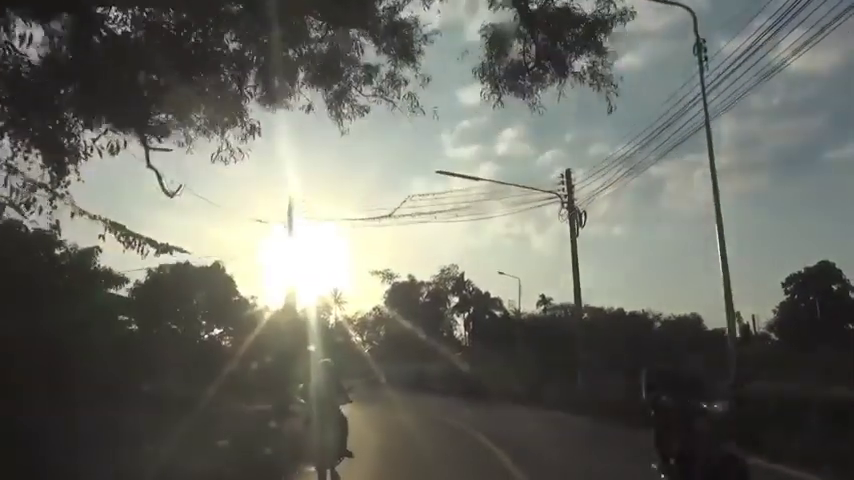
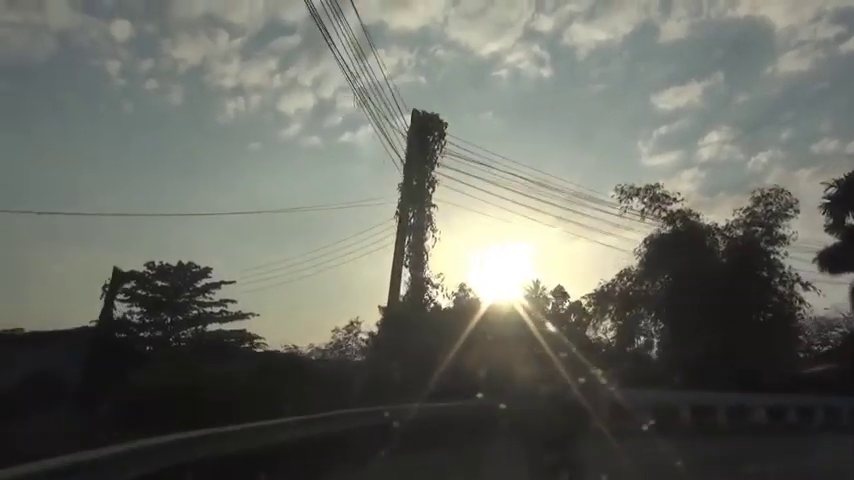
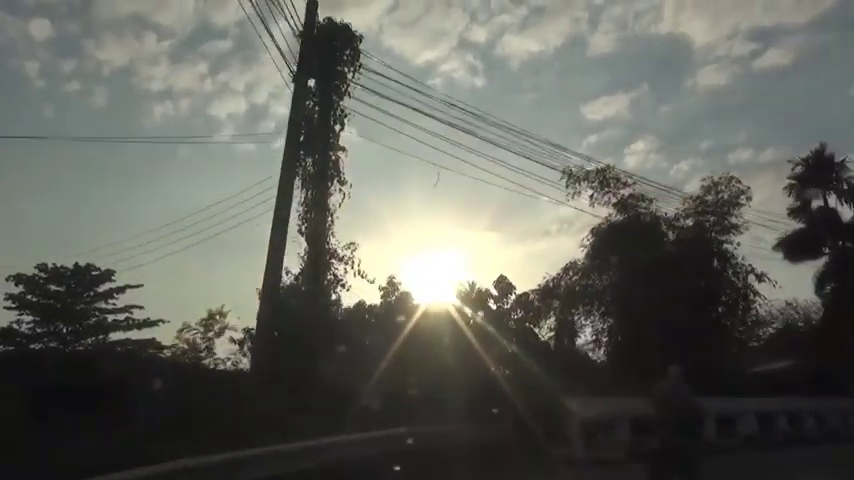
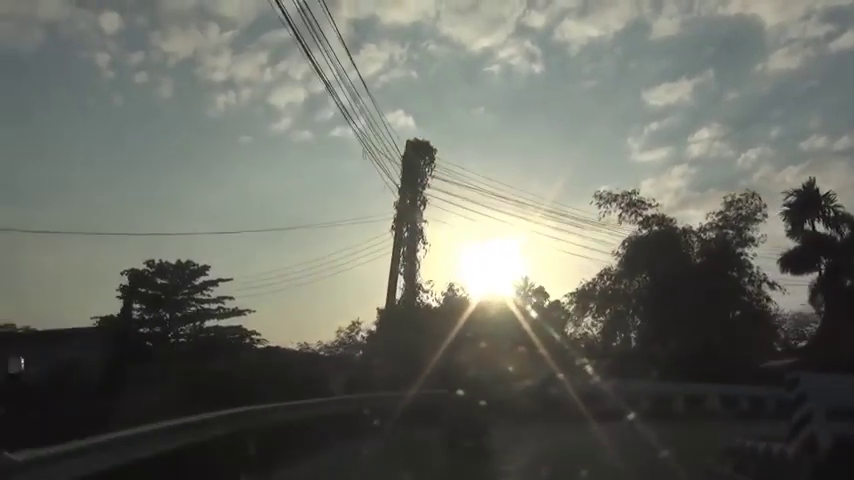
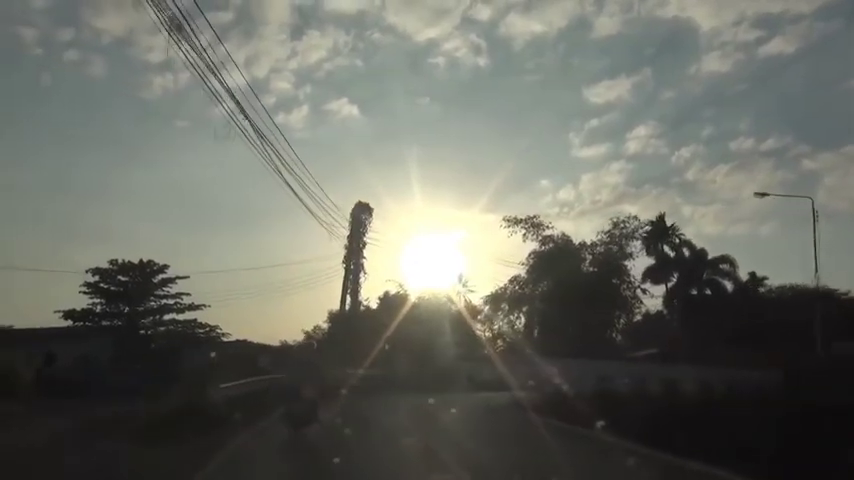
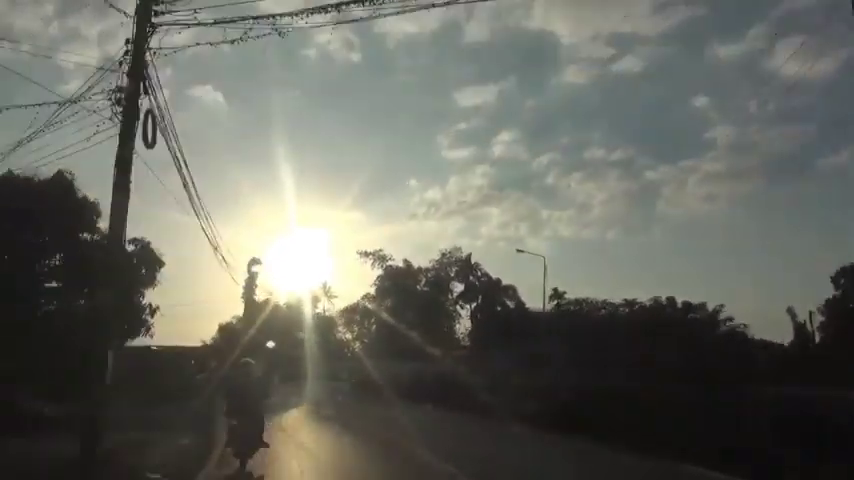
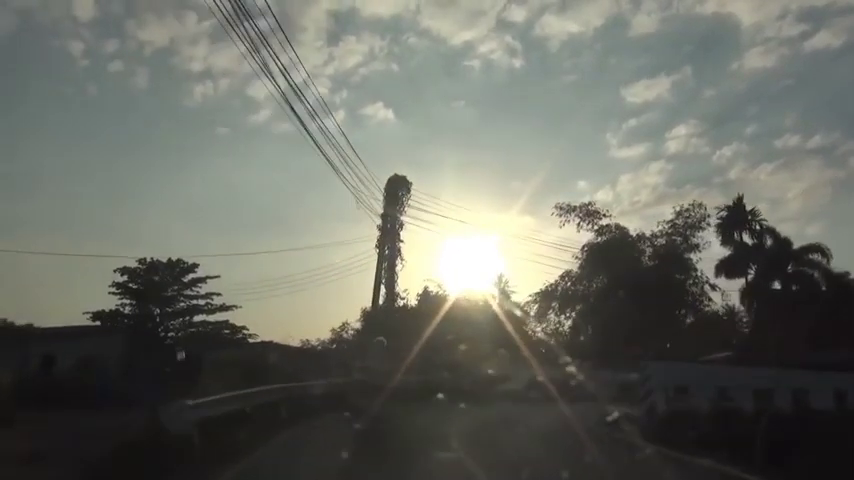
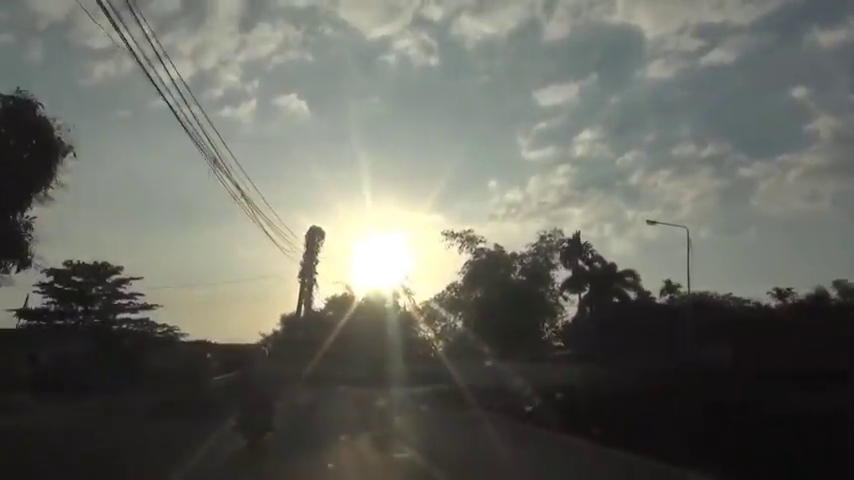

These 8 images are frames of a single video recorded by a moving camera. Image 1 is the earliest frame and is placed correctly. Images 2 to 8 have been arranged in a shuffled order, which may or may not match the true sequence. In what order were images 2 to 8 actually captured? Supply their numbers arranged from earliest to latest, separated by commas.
6, 8, 5, 7, 4, 2, 3
